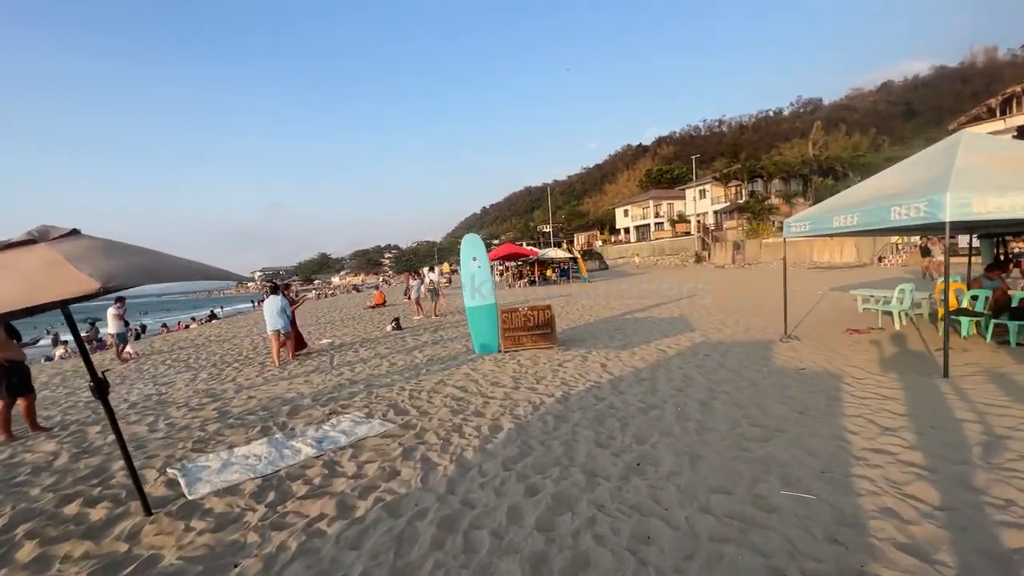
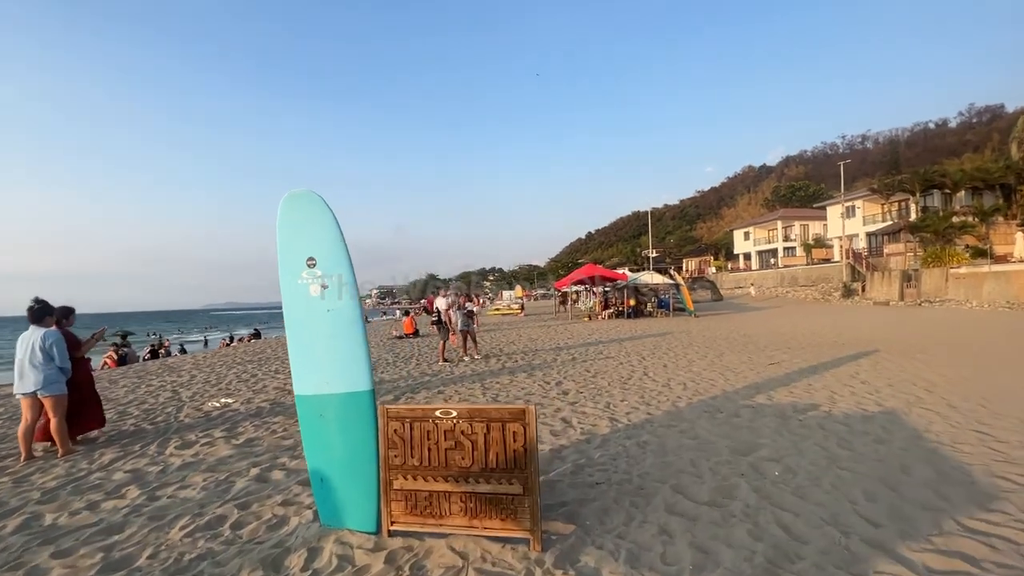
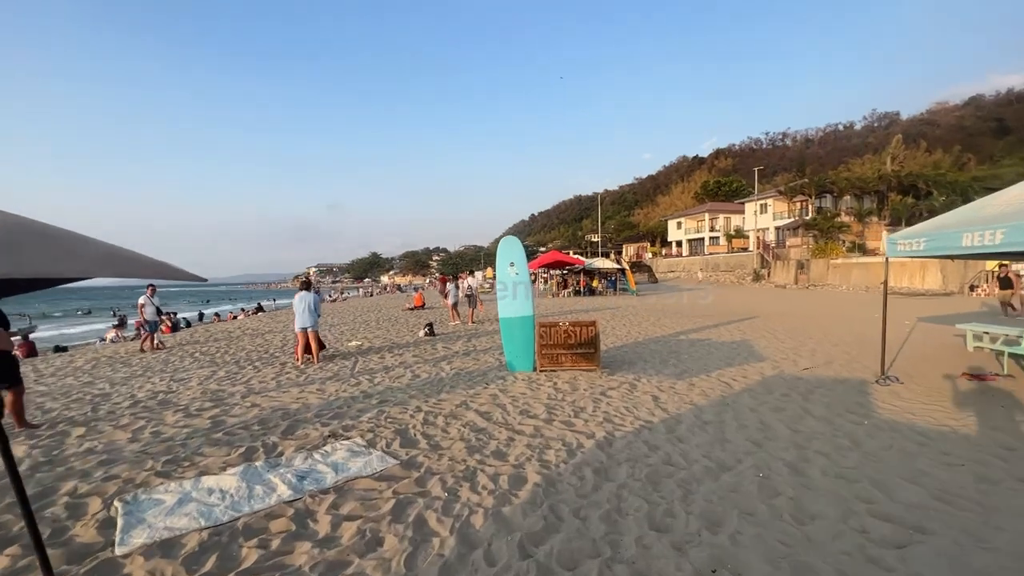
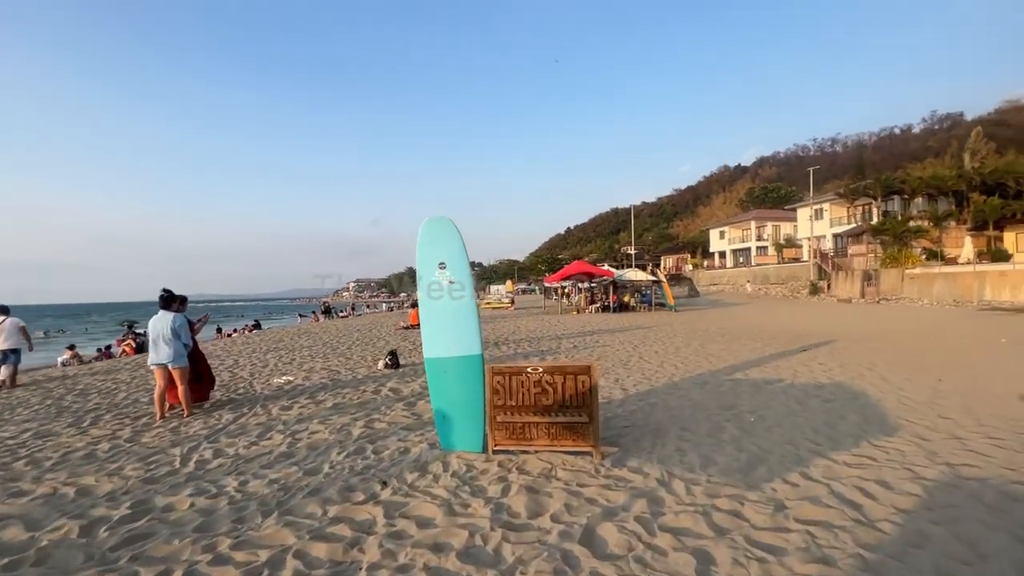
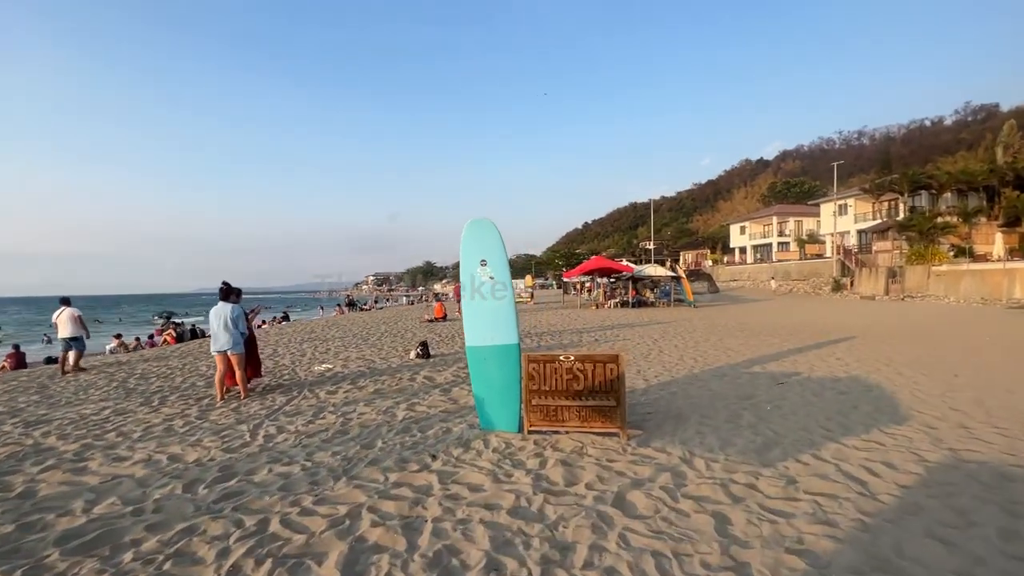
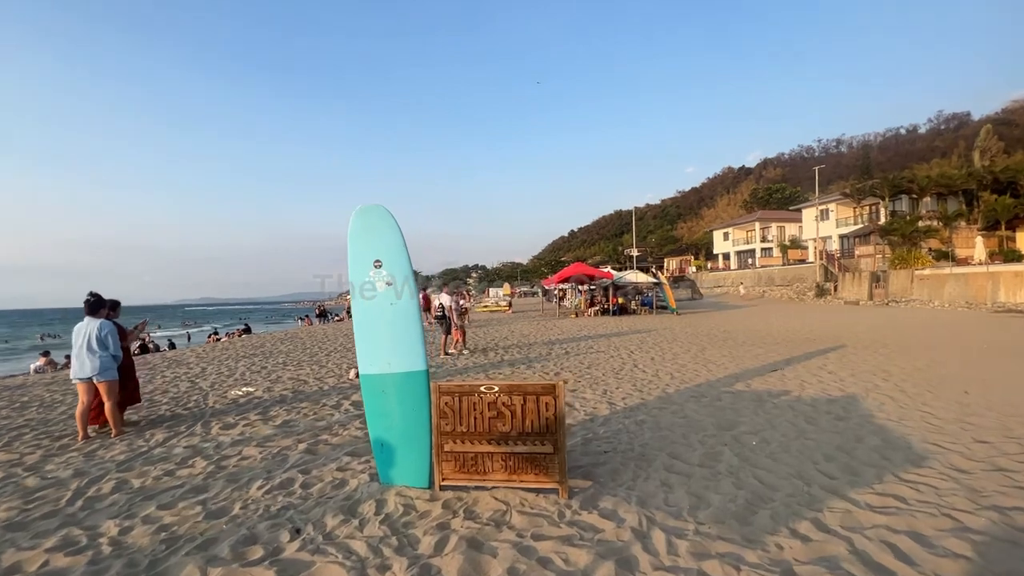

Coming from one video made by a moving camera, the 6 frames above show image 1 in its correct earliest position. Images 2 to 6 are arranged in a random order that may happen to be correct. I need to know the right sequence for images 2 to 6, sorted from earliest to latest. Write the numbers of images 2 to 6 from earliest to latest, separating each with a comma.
3, 5, 4, 6, 2
